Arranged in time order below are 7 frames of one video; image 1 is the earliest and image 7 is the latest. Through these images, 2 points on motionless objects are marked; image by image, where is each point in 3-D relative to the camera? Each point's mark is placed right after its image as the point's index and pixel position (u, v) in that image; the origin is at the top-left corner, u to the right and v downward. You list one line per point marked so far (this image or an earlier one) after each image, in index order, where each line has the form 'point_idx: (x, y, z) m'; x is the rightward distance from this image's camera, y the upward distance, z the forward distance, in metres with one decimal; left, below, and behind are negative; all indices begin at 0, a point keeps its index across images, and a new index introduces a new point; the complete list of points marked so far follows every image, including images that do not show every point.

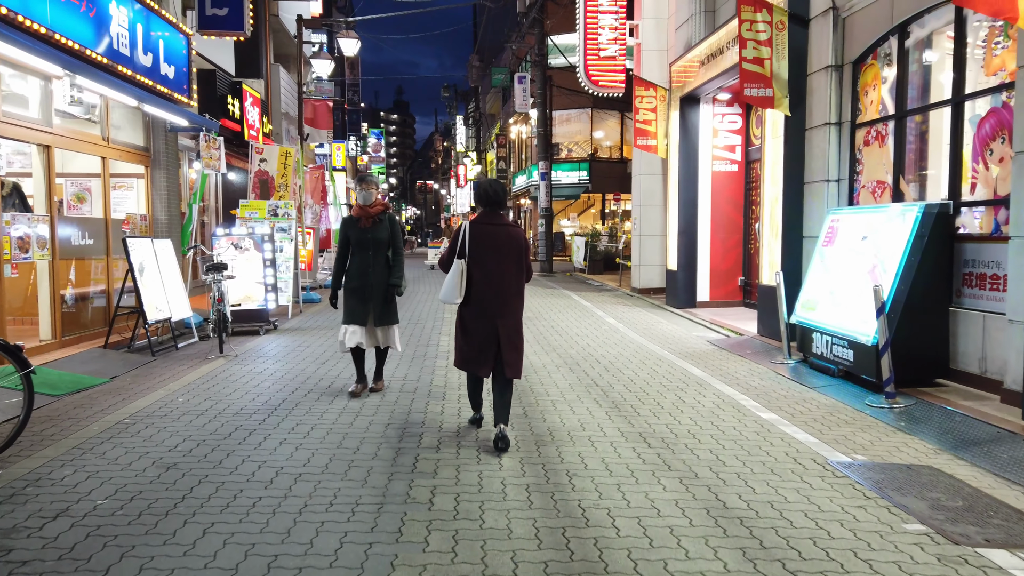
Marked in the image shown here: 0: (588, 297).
0: (+1.7, -0.2, +17.2) m
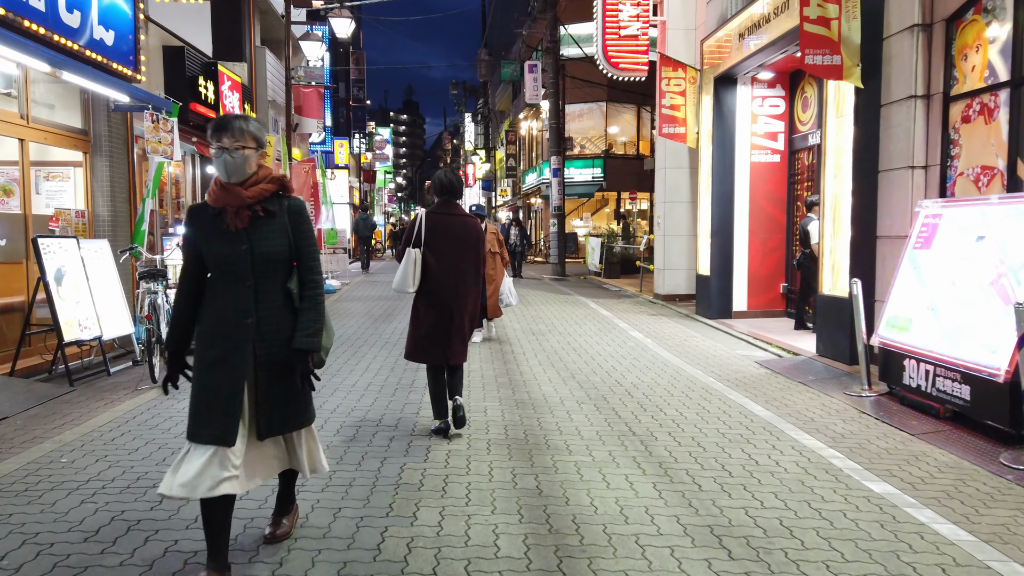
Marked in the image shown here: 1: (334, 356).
0: (+1.9, -0.3, +15.4) m
1: (-2.0, -0.8, +8.7) m
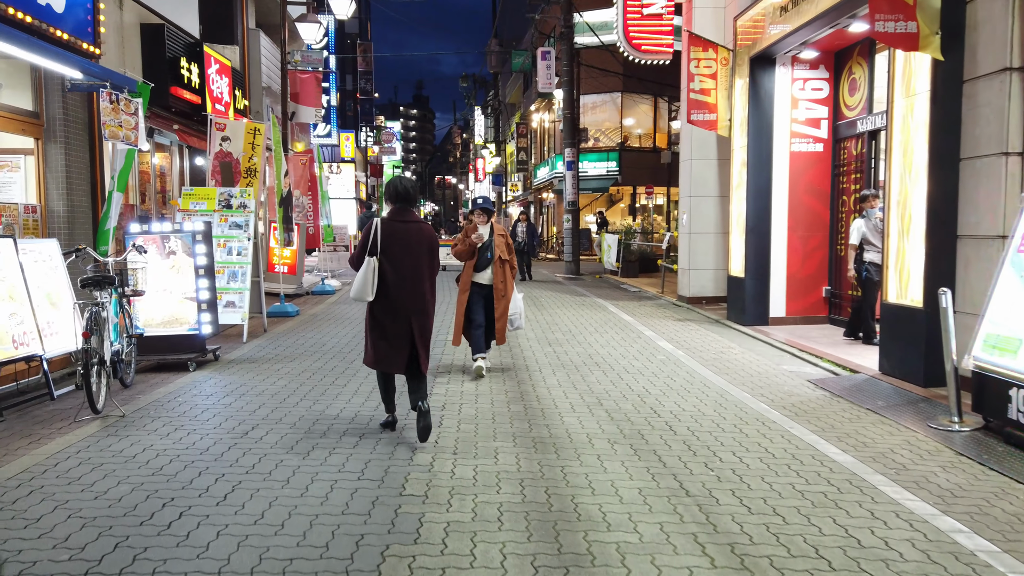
0: (+2.2, -0.4, +14.2) m
1: (-1.9, -0.8, +7.5) m
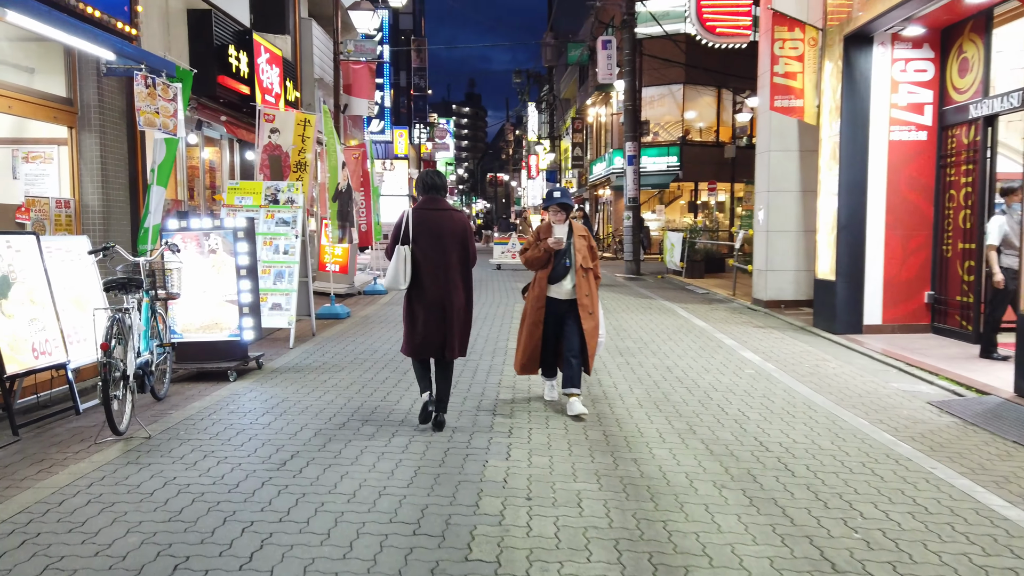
0: (+3.3, -0.4, +13.2) m
1: (-1.3, -0.9, +6.8) m
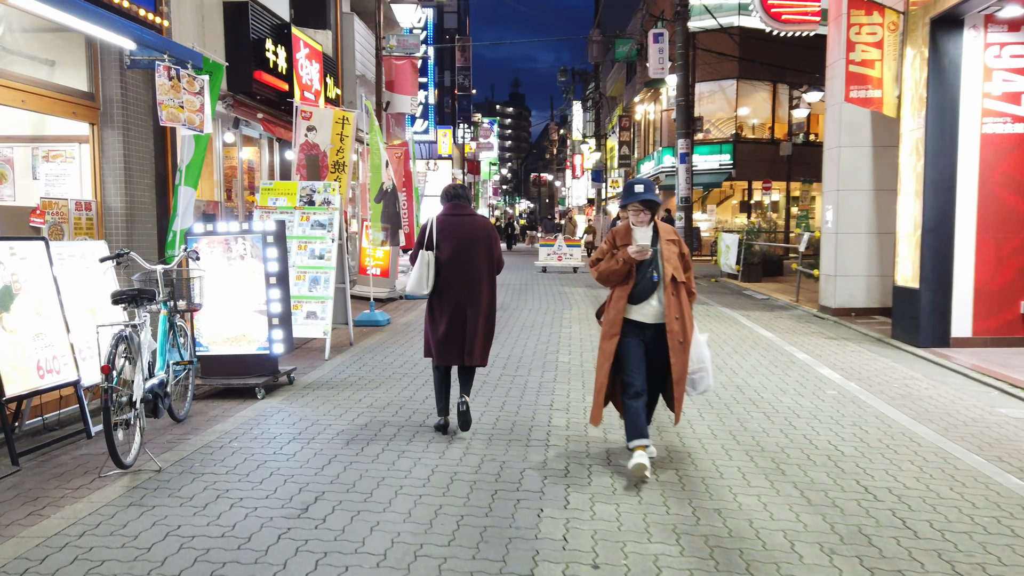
0: (+4.1, -0.5, +12.3) m
1: (-0.8, -1.0, +6.2) m
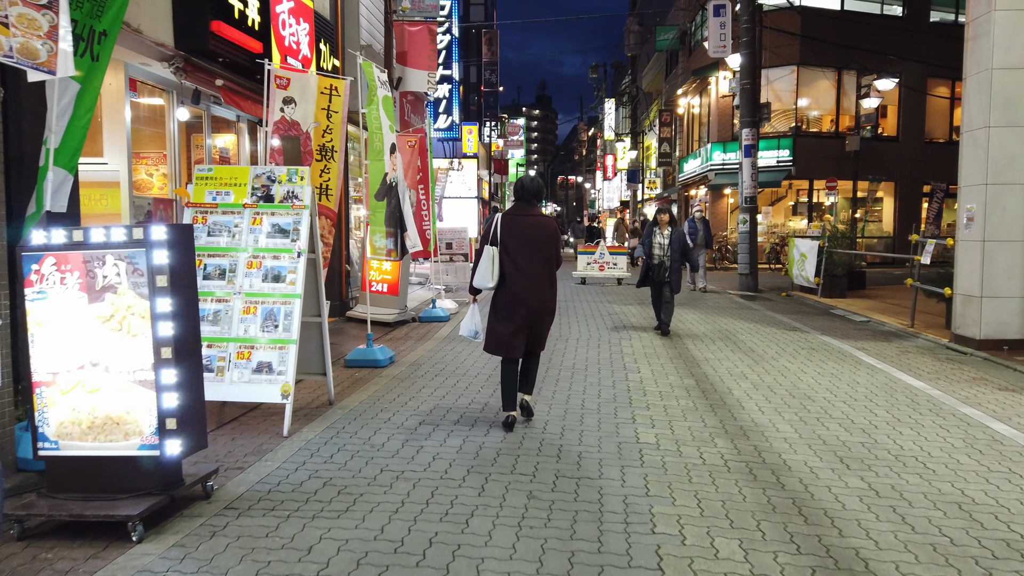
0: (+4.6, -0.8, +9.3) m
1: (-0.5, -1.2, +3.4) m
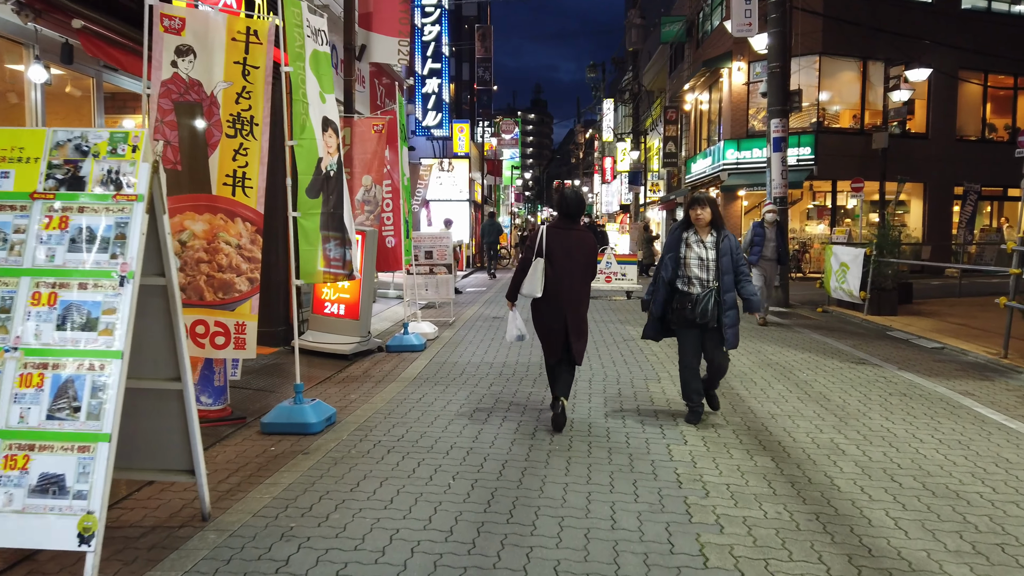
0: (+4.5, -1.1, +7.0) m
1: (-0.5, -1.4, +1.1) m
